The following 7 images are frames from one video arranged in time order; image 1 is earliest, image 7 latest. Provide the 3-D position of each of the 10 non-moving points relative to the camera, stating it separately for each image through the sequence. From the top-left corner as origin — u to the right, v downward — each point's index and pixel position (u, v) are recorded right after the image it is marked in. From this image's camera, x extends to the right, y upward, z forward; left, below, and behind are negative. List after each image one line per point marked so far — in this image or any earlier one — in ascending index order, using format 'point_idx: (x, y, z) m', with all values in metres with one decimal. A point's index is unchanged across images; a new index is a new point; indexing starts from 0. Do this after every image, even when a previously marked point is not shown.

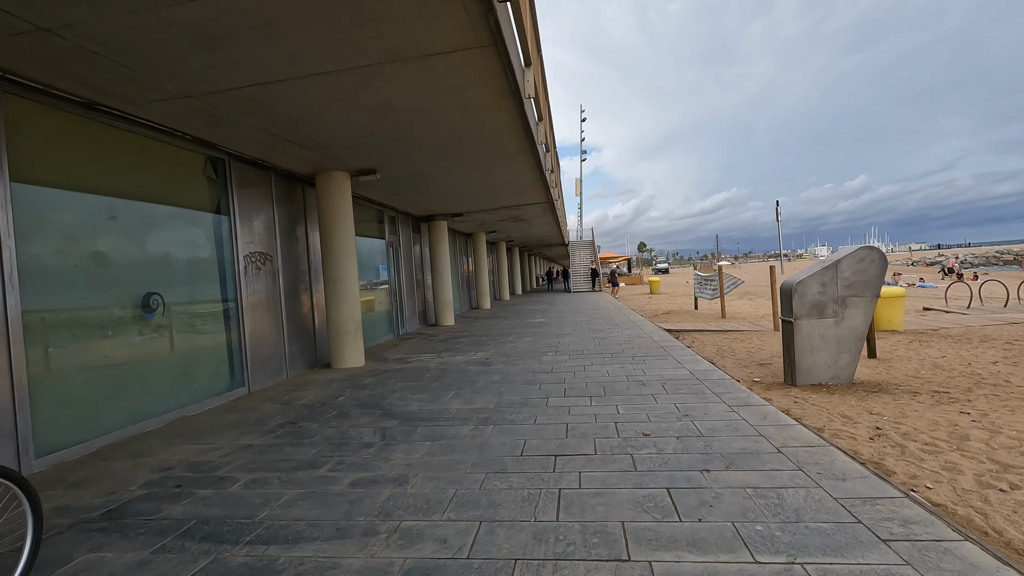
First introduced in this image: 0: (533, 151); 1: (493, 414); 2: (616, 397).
0: (+0.3, +2.0, +7.5) m
1: (-0.2, -1.1, +4.6) m
2: (+0.9, -1.0, +4.9) m
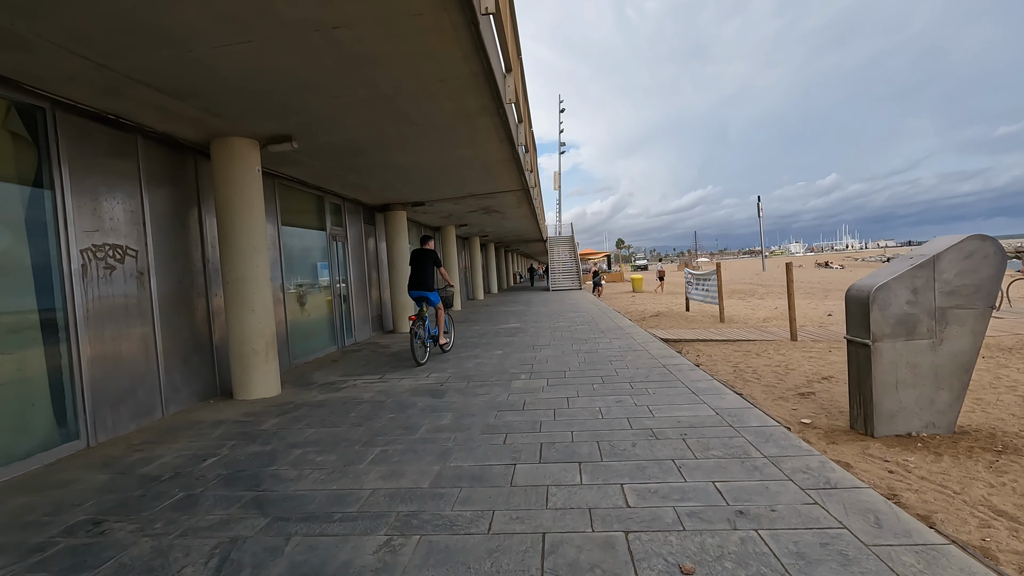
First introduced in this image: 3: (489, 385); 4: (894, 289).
0: (-0.1, +1.9, +5.8) m
1: (-0.5, -1.2, +2.8) m
2: (+0.6, -1.1, +3.2) m
3: (-0.2, -1.0, +5.7) m
4: (+2.6, 0.0, +3.6) m
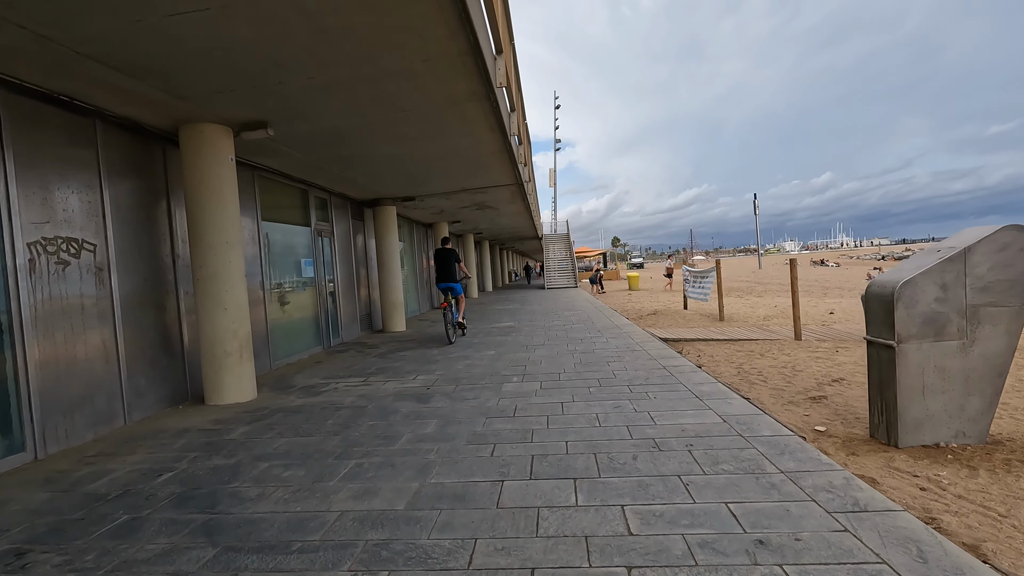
0: (-0.2, +1.9, +5.4) m
1: (-0.5, -1.1, +2.5) m
2: (+0.6, -1.0, +2.8) m
3: (-0.3, -1.0, +5.3) m
4: (+2.5, 0.0, +3.2) m
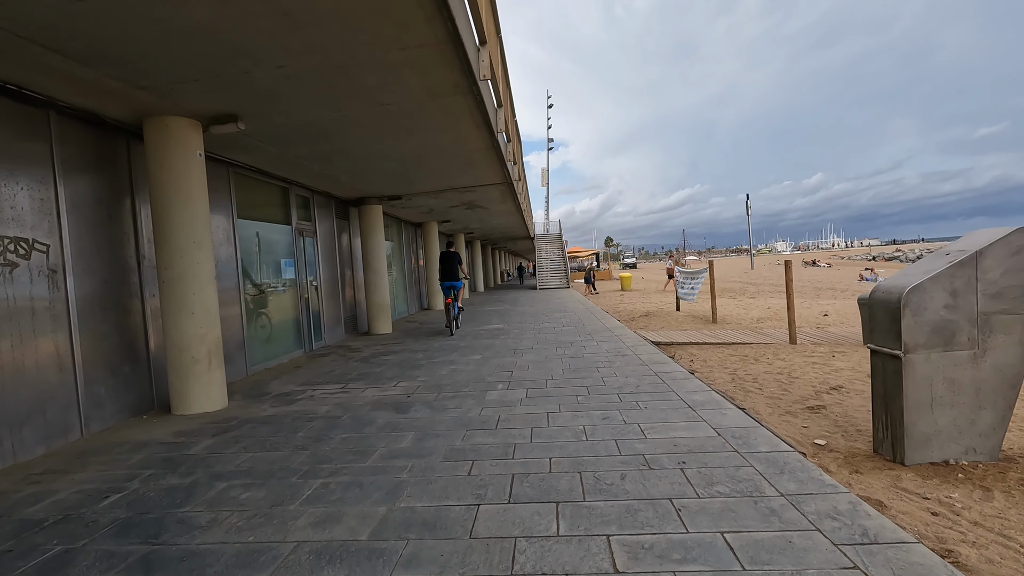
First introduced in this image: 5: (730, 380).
0: (-0.4, +1.9, +5.2) m
1: (-0.6, -1.2, +2.2) m
2: (+0.4, -1.1, +2.6) m
3: (-0.5, -1.0, +5.1) m
4: (+2.4, 0.0, +3.0) m
5: (+2.2, -1.0, +5.5) m
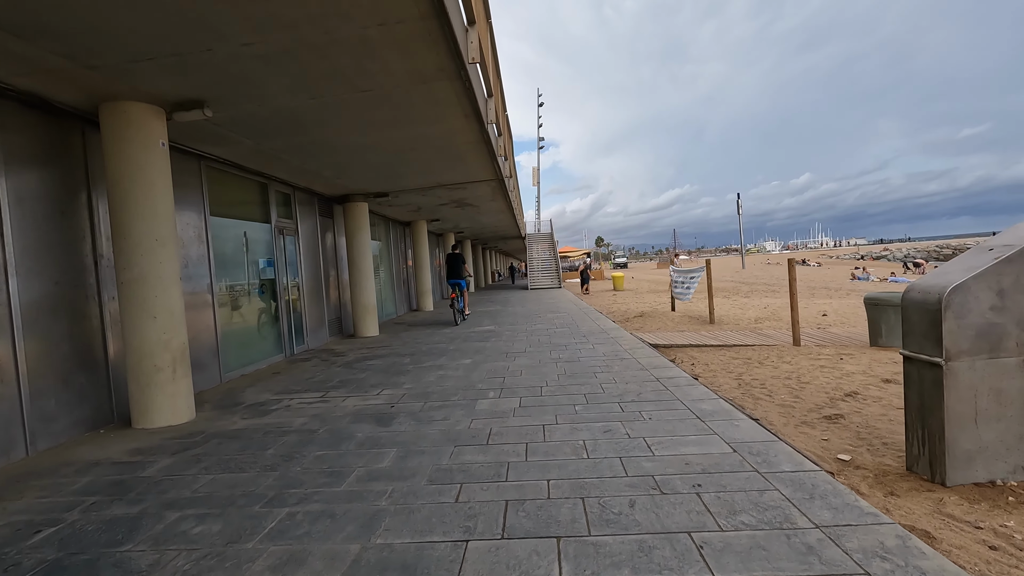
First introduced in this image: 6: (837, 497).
0: (-0.5, +1.9, +4.8) m
1: (-0.7, -1.2, +1.8) m
2: (+0.4, -1.1, +2.2) m
3: (-0.5, -1.0, +4.7) m
4: (+2.3, 0.0, +2.7) m
5: (+2.2, -0.9, +5.1) m
6: (+1.6, -1.0, +2.6) m
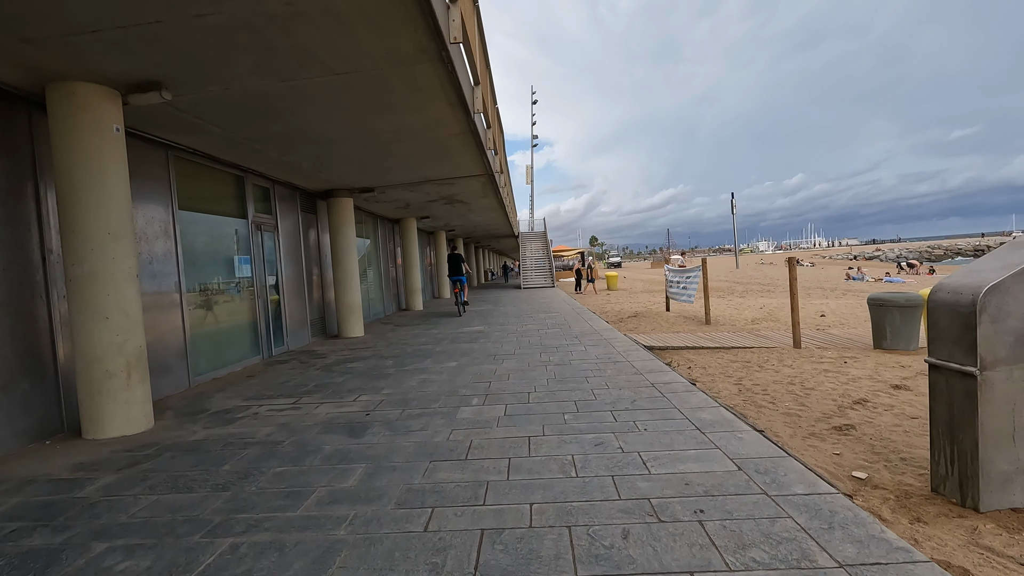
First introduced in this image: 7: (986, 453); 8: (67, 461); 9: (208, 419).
0: (-0.6, +1.9, +4.4) m
1: (-0.8, -1.2, +1.5) m
2: (+0.3, -1.1, +1.9) m
3: (-0.7, -1.0, +4.3) m
4: (+2.2, 0.0, +2.4) m
5: (+2.0, -0.9, +4.8) m
6: (+1.5, -1.0, +2.3) m
7: (+2.1, -0.7, +2.4) m
8: (-3.1, -1.2, +3.7) m
9: (-2.6, -1.1, +4.6) m
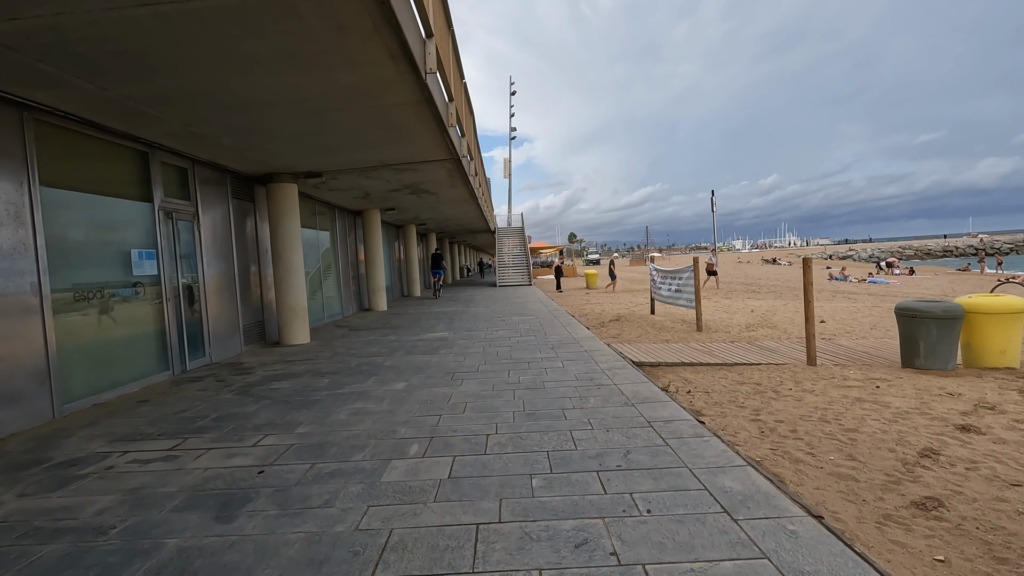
0: (-0.9, +1.9, +3.2) m
1: (-0.9, -1.2, +0.3) m
2: (+0.1, -1.2, +0.7) m
3: (-1.0, -1.1, +3.1) m
4: (+2.0, -0.1, +1.2) m
5: (+1.7, -1.0, +3.7) m
6: (+1.2, -1.1, +1.1) m
7: (+1.9, -0.8, +1.3) m
8: (-3.3, -1.2, +2.3) m
9: (-3.0, -1.2, +3.3) m
